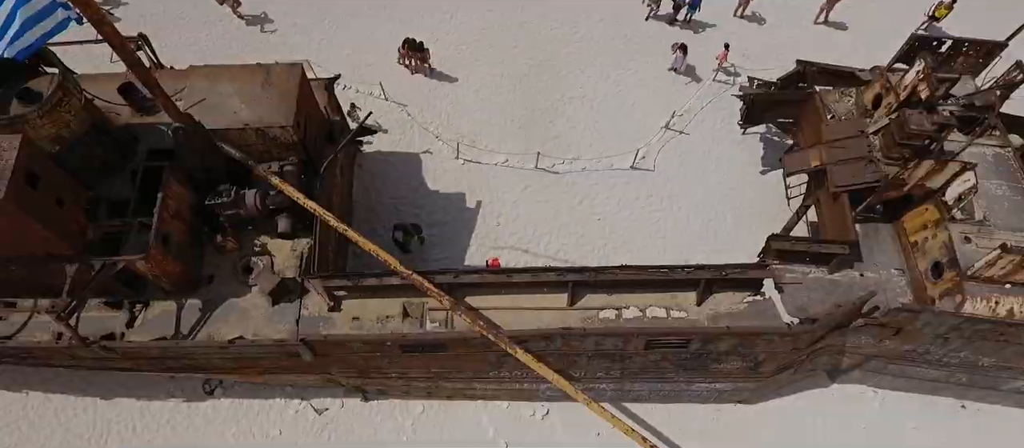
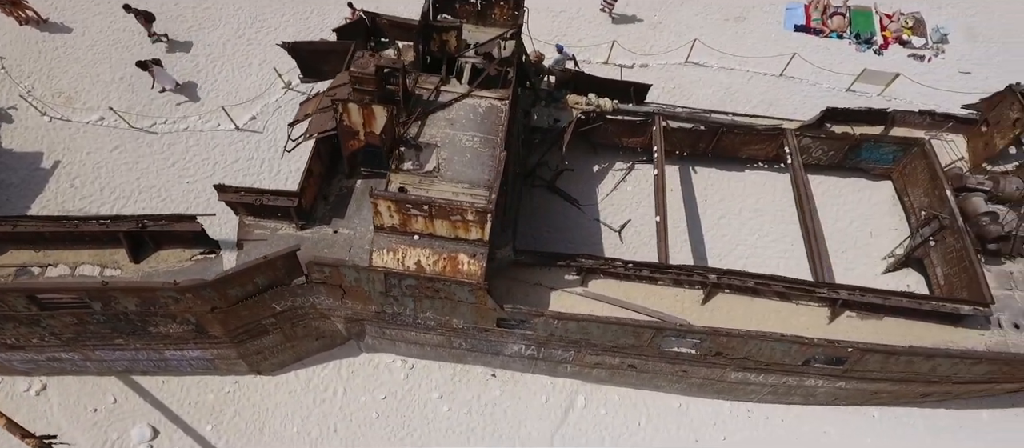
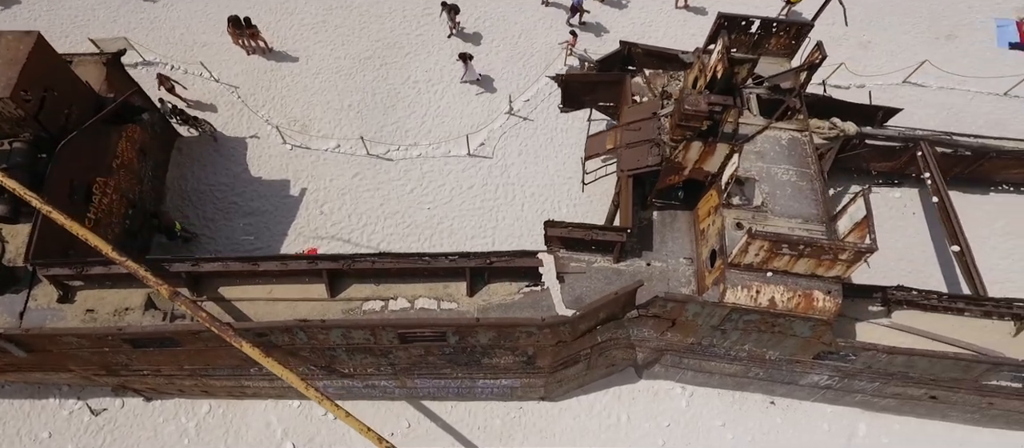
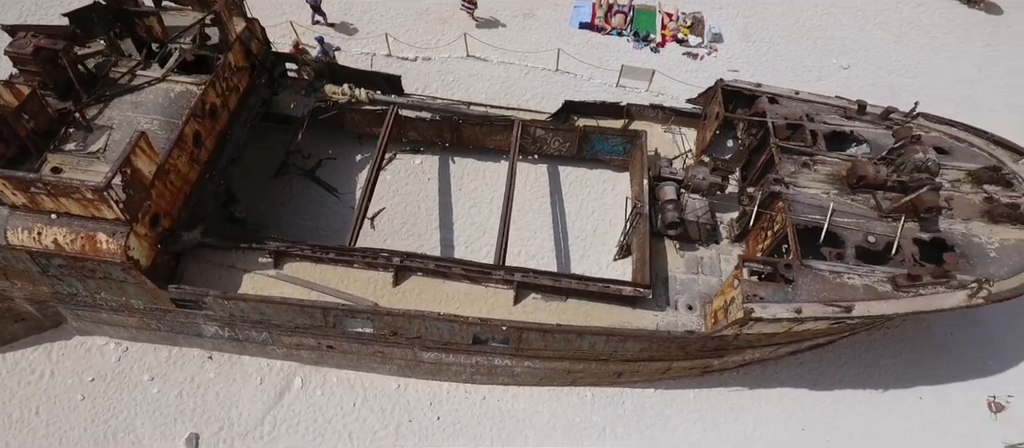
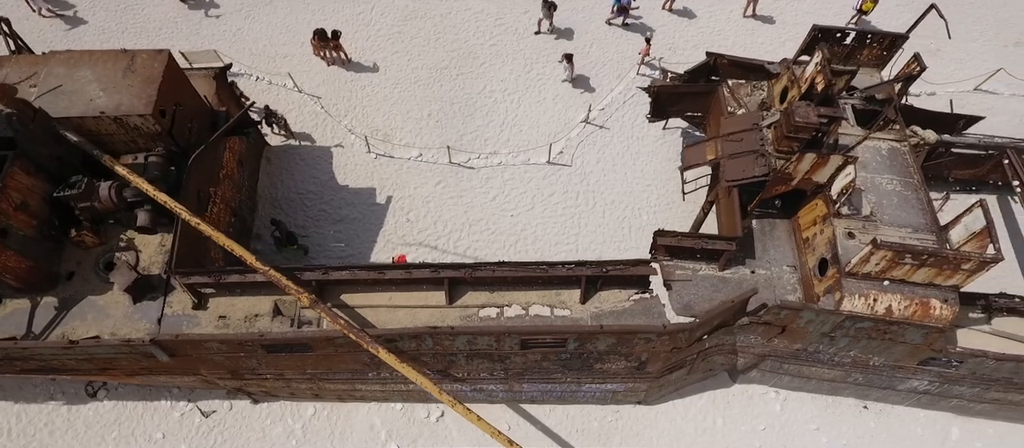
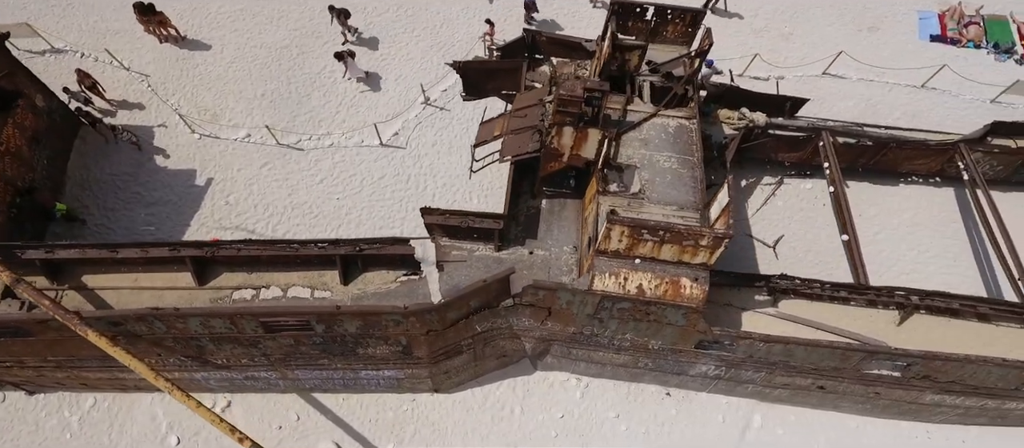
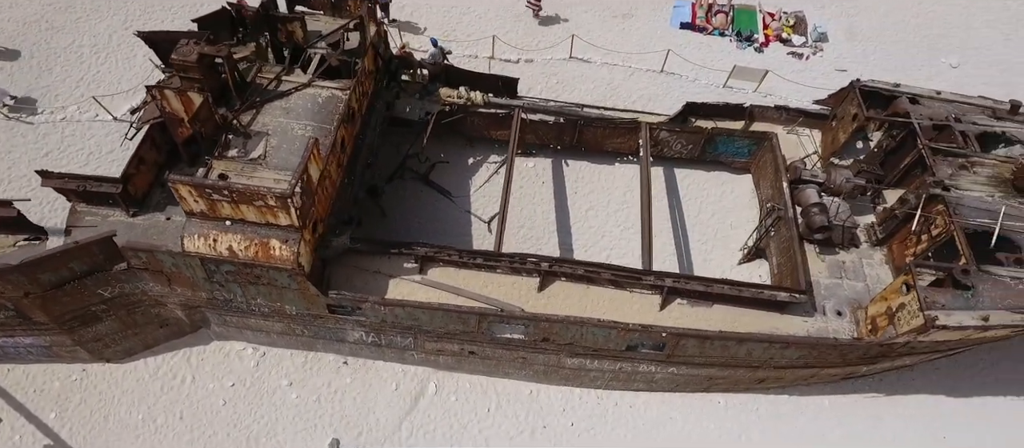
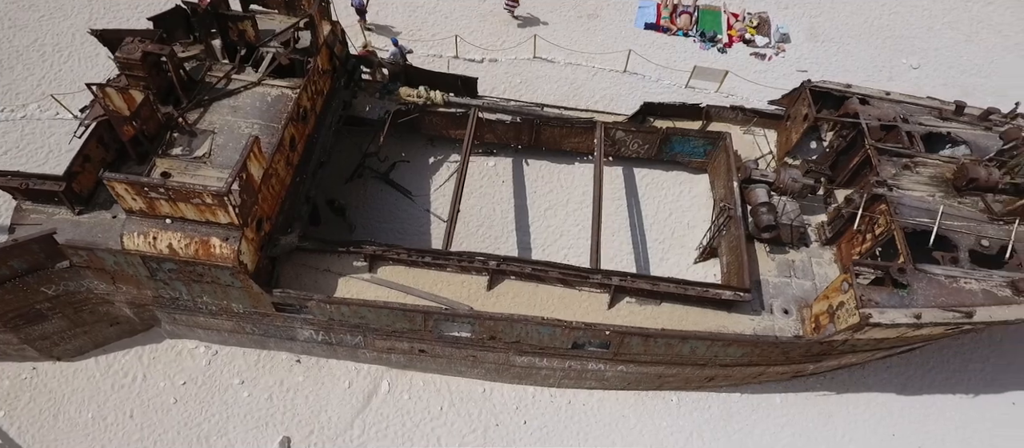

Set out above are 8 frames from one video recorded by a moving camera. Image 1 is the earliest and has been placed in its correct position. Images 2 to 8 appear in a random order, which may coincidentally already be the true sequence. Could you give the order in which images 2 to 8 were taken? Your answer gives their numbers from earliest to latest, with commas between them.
5, 3, 6, 2, 7, 8, 4
